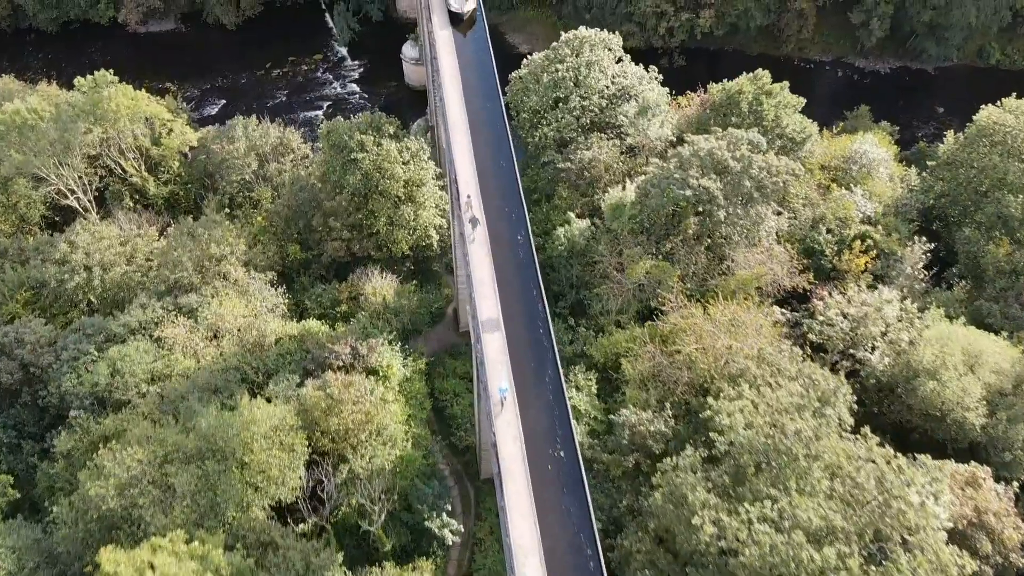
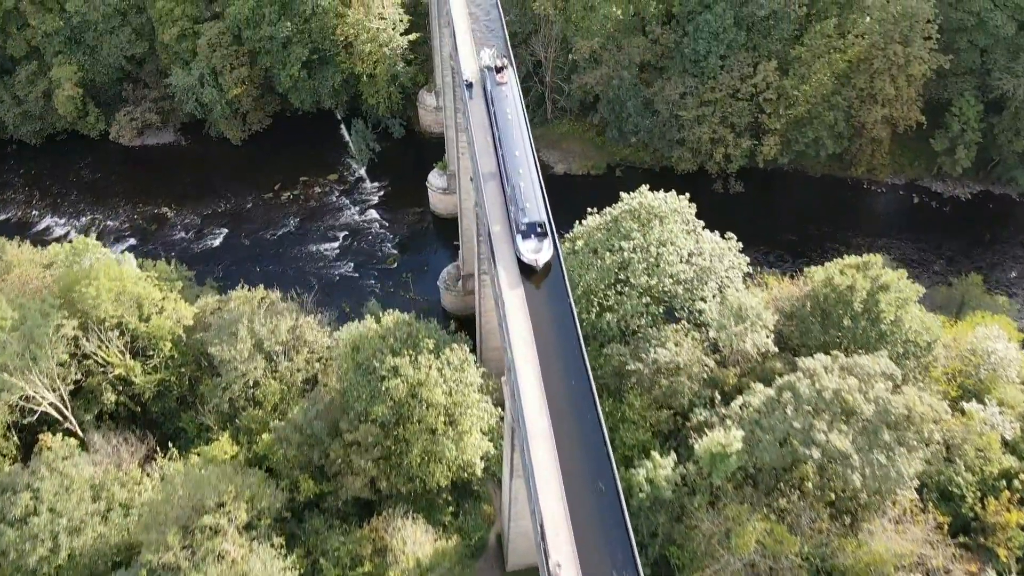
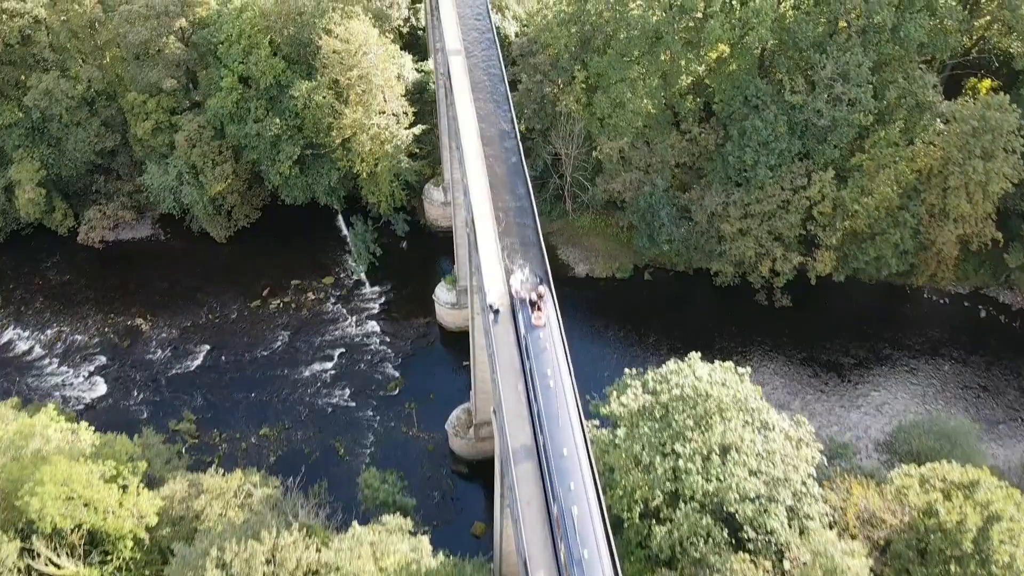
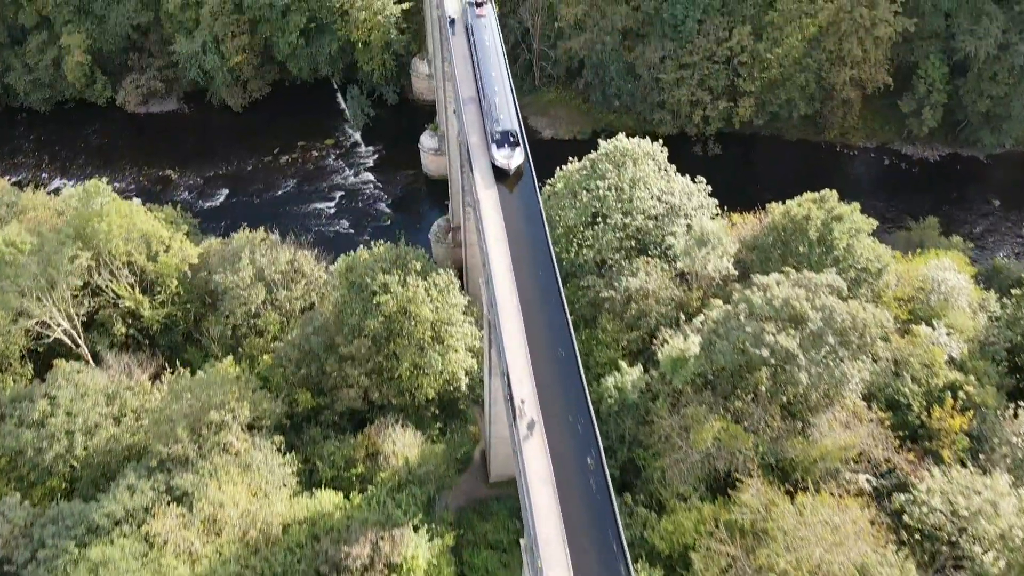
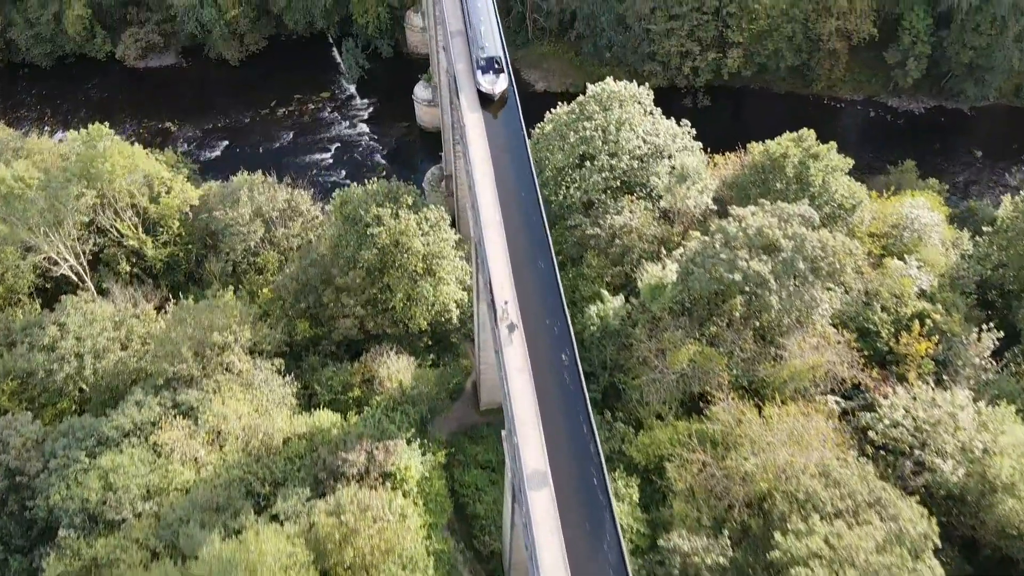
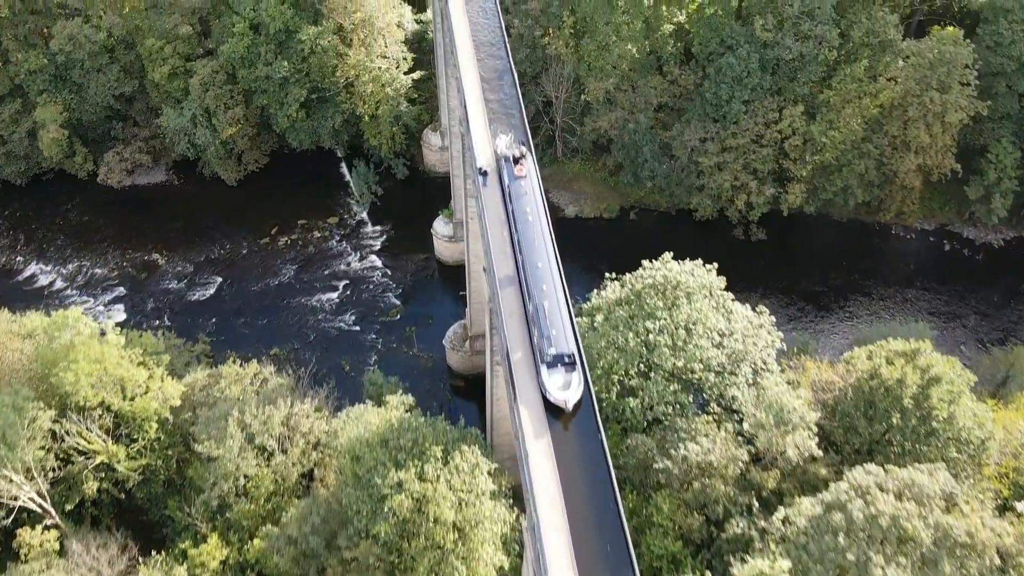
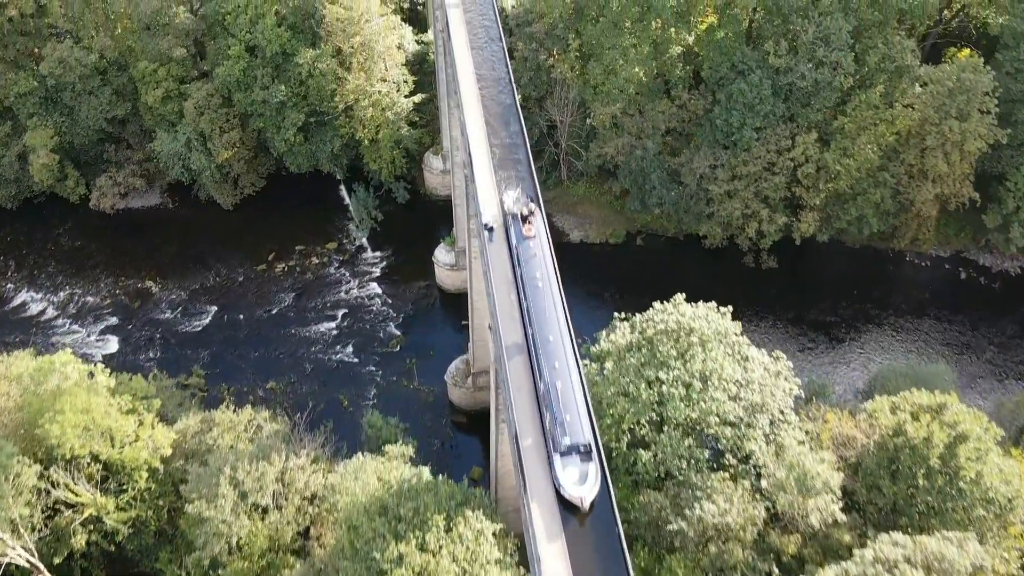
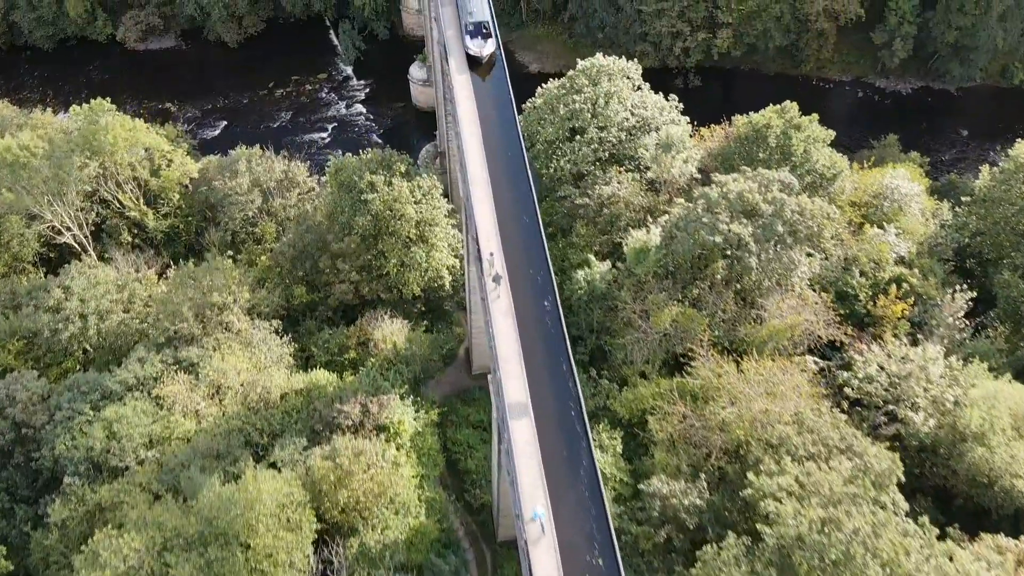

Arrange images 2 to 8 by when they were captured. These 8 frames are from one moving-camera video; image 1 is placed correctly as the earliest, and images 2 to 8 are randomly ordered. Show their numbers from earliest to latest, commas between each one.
8, 5, 4, 2, 6, 7, 3
